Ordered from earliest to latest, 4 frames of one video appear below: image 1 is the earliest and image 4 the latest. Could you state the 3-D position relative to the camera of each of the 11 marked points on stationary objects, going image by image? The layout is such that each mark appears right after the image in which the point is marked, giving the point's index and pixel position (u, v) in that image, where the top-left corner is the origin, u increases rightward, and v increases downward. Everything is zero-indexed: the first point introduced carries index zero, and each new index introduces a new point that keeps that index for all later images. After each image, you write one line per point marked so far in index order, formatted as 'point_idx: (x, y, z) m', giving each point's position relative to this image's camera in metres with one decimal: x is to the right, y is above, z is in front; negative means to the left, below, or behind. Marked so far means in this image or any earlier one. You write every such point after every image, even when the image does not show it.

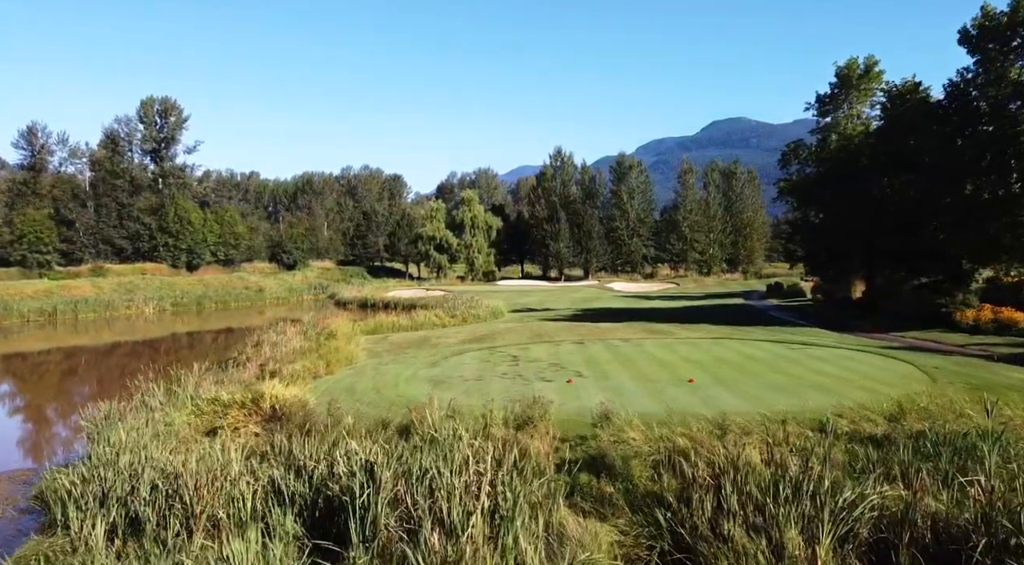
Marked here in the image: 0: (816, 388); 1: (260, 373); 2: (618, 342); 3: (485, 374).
0: (+4.3, -1.5, +10.5) m
1: (-4.4, -1.6, +12.8) m
2: (+2.4, -1.3, +16.6) m
3: (-0.4, -1.5, +12.1) m
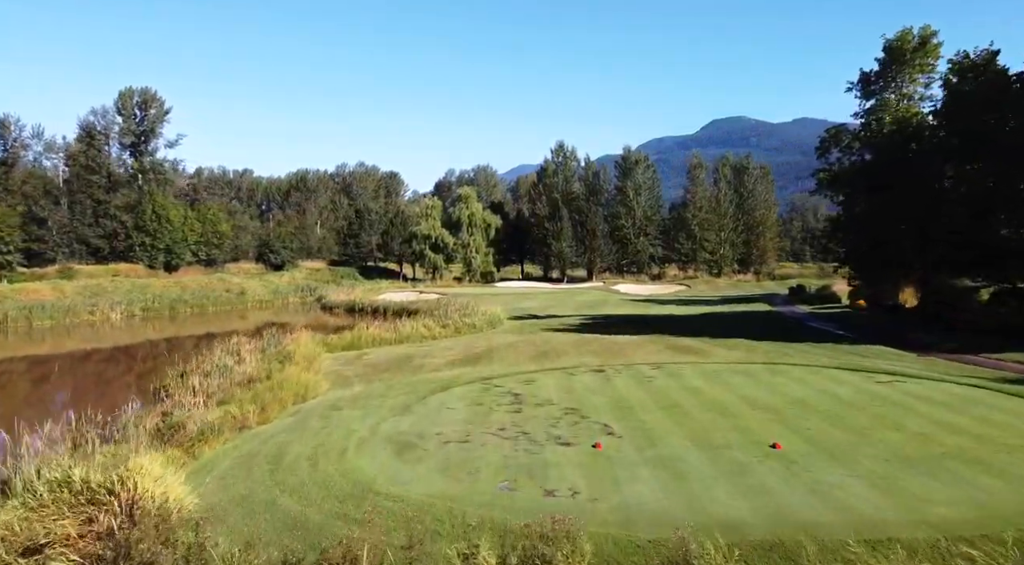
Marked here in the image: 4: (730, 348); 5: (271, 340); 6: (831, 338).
0: (+4.3, -1.7, +6.9) m
1: (-4.4, -1.8, +9.2) m
2: (+2.4, -1.5, +13.0) m
3: (-0.4, -1.7, +8.5) m
4: (+5.1, -1.5, +17.4) m
5: (-6.3, -1.5, +19.3) m
6: (+8.2, -1.4, +19.1) m
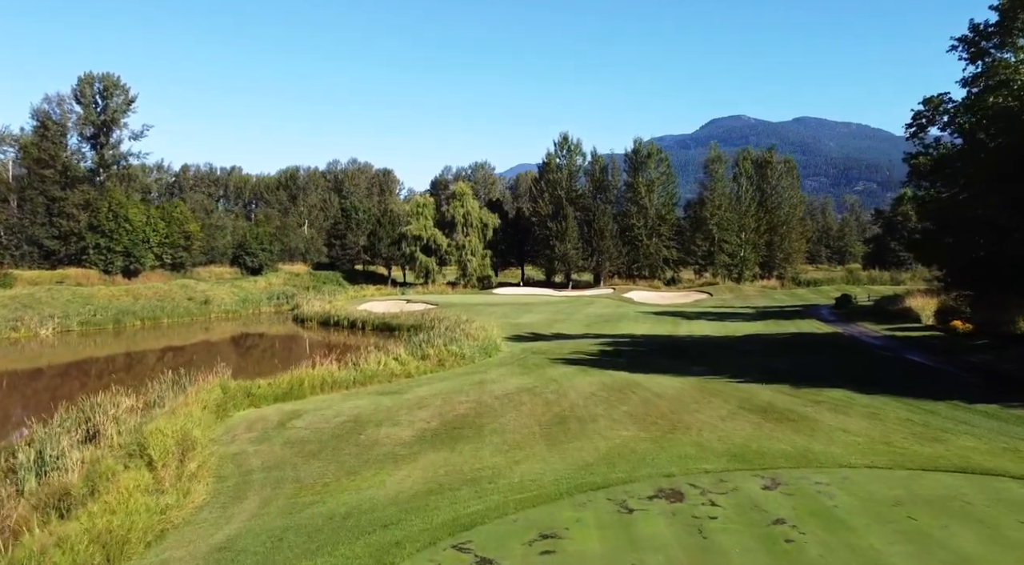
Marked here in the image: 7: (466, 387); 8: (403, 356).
0: (+4.3, -2.2, +1.1) m
1: (-4.4, -2.3, +3.4) m
2: (+2.4, -2.0, +7.2) m
3: (-0.4, -2.2, +2.7) m
4: (+5.1, -2.0, +11.6) m
5: (-6.3, -2.0, +13.5) m
6: (+8.2, -1.9, +13.2) m
7: (-1.0, -2.2, +15.5) m
8: (-2.9, -2.0, +19.9) m
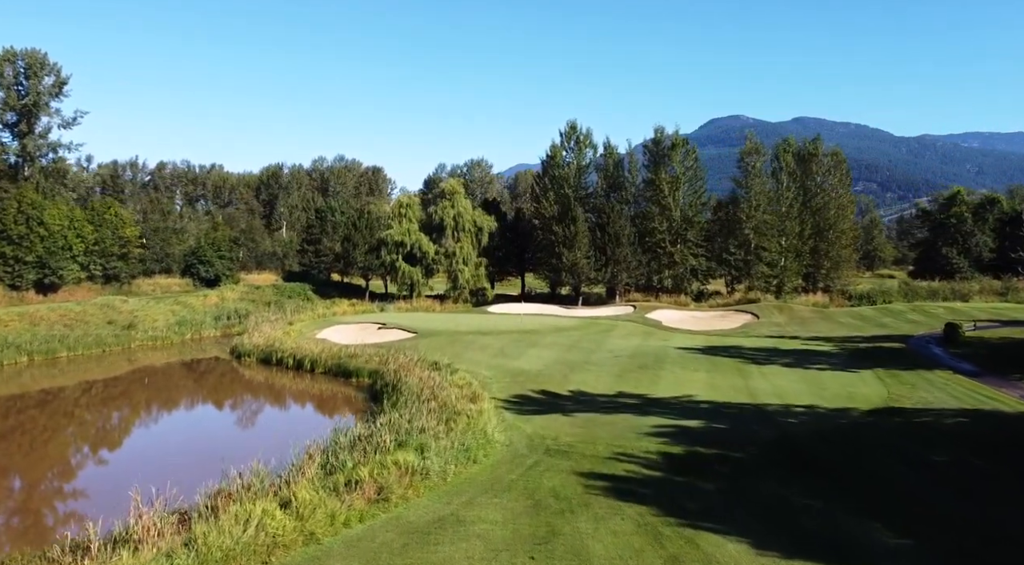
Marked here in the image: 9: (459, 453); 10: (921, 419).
0: (+4.4, -3.1, -7.8) m
1: (-4.3, -3.2, -5.5) m
2: (+2.4, -2.9, -1.7) m
3: (-0.4, -3.1, -6.2) m
4: (+5.2, -3.0, +2.7) m
5: (-6.2, -2.9, +4.5) m
6: (+8.2, -2.8, +4.3) m
7: (-1.0, -3.1, +6.6) m
8: (-2.9, -2.9, +11.0) m
9: (-0.9, -2.9, +12.6) m
10: (+8.0, -2.7, +14.5) m
